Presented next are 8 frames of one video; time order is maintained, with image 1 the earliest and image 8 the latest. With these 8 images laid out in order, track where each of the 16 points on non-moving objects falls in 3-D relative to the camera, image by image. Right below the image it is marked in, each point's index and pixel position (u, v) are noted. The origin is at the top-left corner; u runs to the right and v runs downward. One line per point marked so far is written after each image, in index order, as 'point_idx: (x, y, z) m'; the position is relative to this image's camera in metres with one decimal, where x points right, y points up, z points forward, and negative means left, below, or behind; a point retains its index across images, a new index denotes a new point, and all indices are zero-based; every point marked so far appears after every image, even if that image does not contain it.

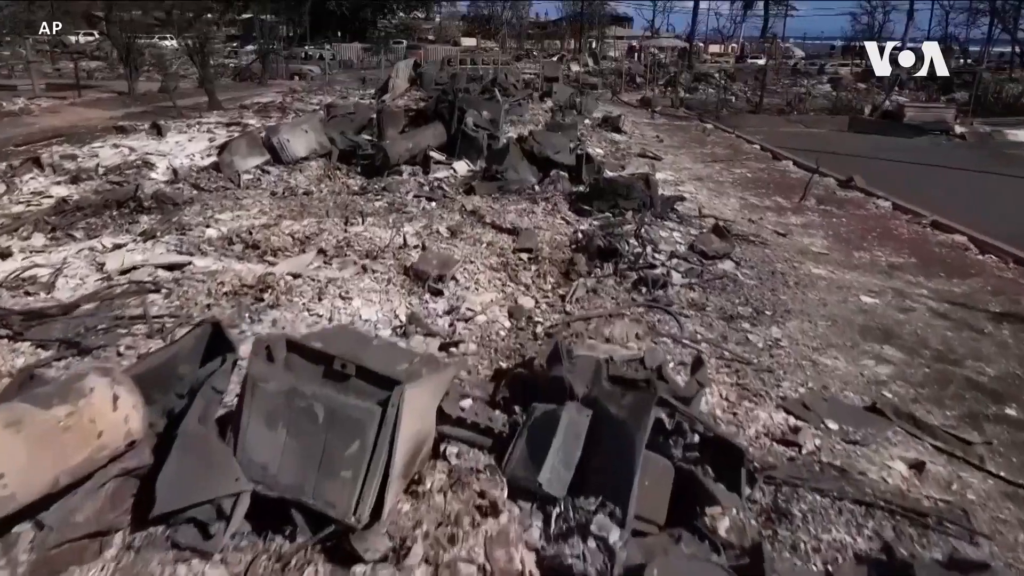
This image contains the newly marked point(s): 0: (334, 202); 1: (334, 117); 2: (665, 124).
0: (-1.9, +0.9, +6.9) m
1: (-2.4, +2.3, +8.9) m
2: (+3.8, +4.1, +16.7) m
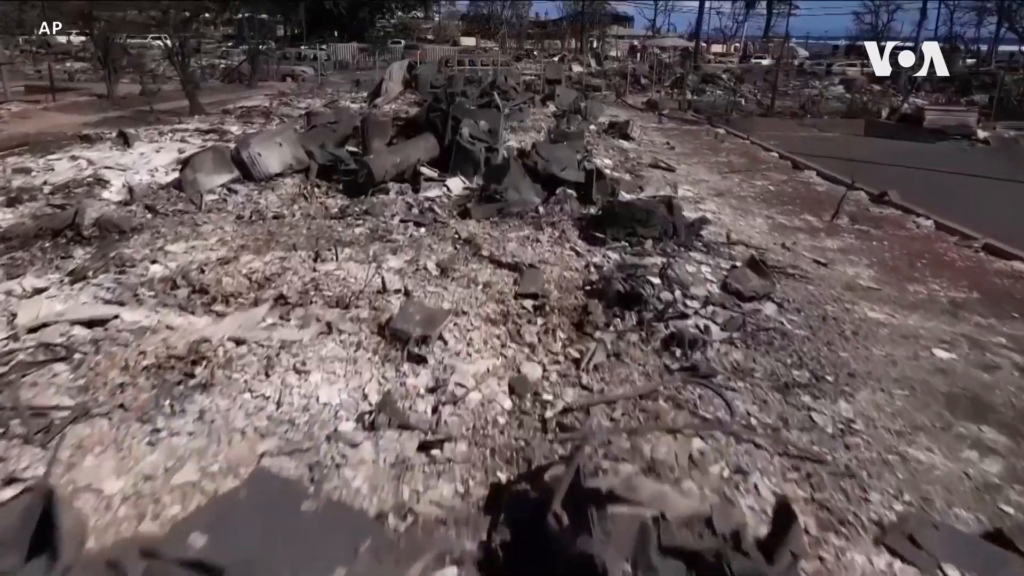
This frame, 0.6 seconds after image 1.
0: (-1.8, +0.5, +6.0) m
1: (-2.4, +1.9, +8.0) m
2: (+3.8, +3.8, +15.8) m
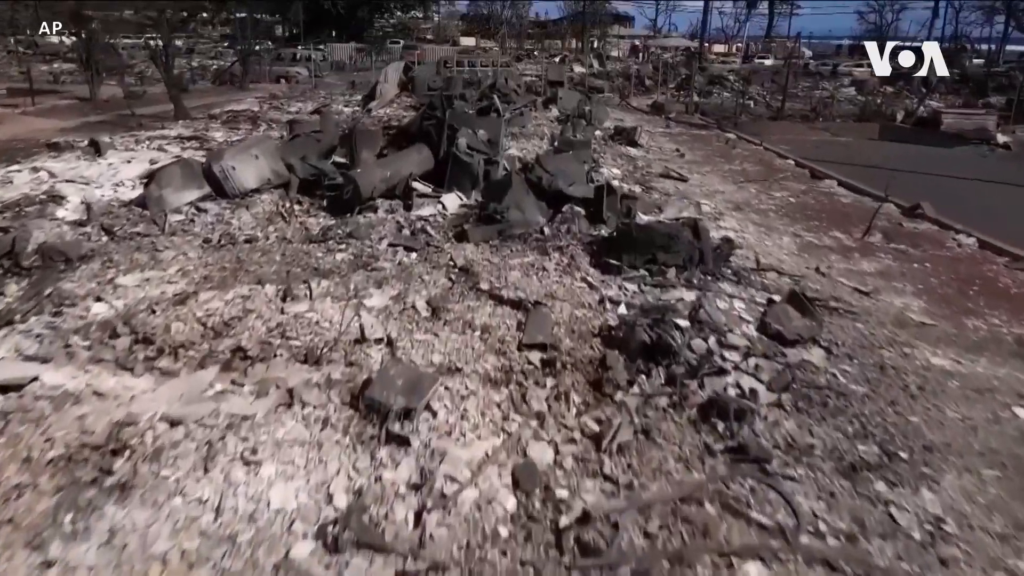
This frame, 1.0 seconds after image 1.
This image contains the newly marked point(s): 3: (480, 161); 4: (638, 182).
0: (-1.8, +0.3, +5.3) m
1: (-2.4, +1.7, +7.3) m
2: (+3.9, +3.5, +15.1) m
3: (-0.3, +1.3, +6.7) m
4: (+1.7, +1.4, +8.9) m
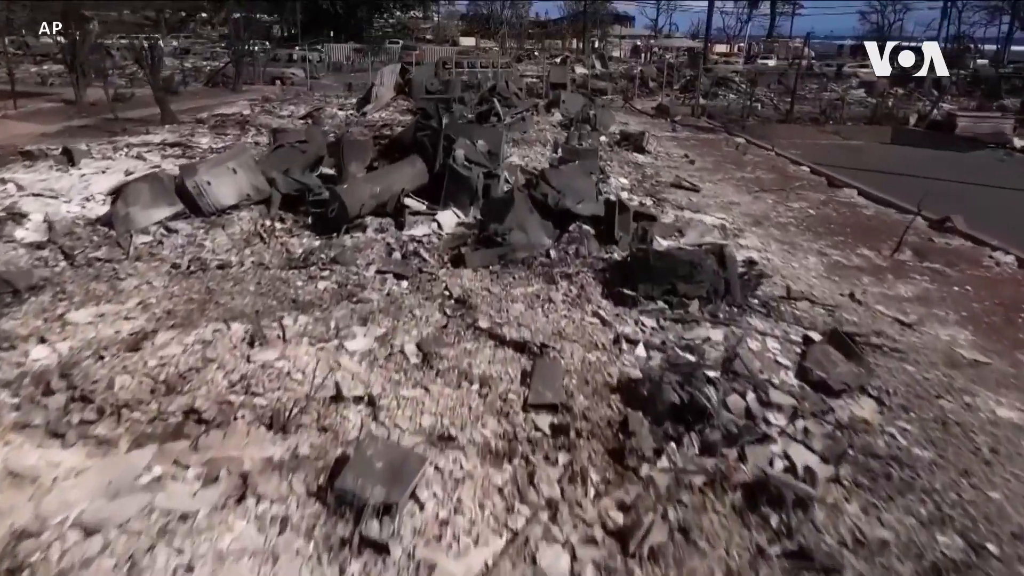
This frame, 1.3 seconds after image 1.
0: (-1.8, 0.0, +4.8) m
1: (-2.3, +1.4, +6.7) m
2: (+3.9, +3.3, +14.5) m
3: (-0.3, +1.0, +6.1) m
4: (+1.7, +1.2, +8.3) m
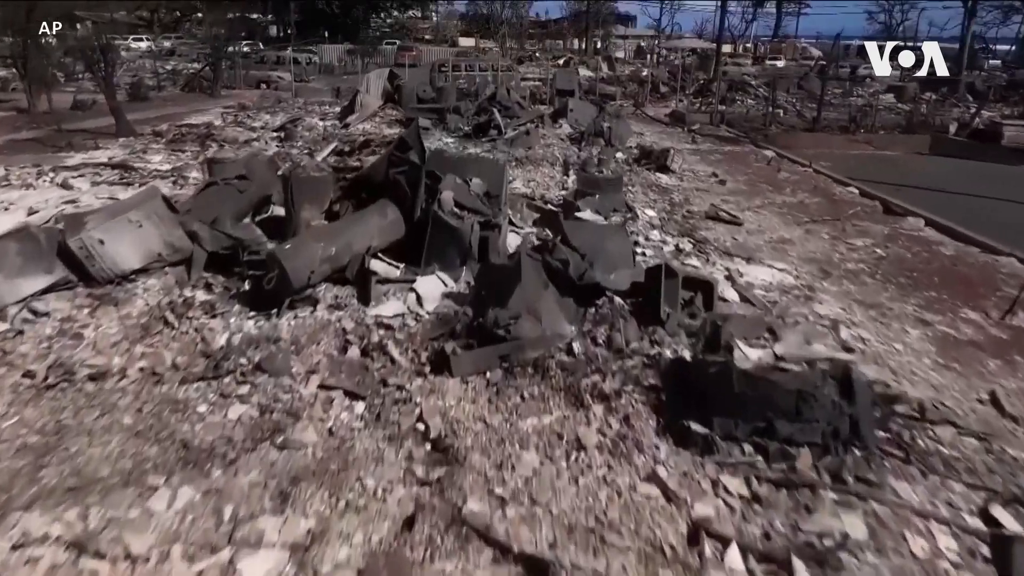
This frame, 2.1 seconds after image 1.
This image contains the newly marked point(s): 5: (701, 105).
0: (-1.8, -0.6, +3.2) m
1: (-2.3, +0.8, +5.2) m
2: (+3.9, +2.7, +13.0) m
3: (-0.3, +0.4, +4.6) m
4: (+1.8, +0.5, +6.7) m
5: (+5.4, +5.3, +19.3) m
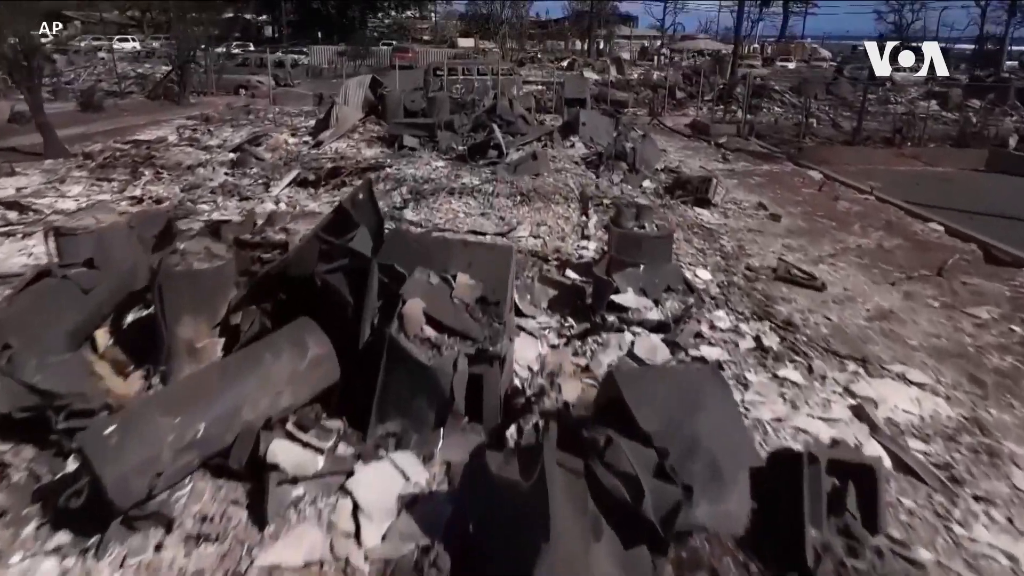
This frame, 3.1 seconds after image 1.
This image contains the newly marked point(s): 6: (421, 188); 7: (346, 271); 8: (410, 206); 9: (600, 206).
0: (-1.7, -1.3, +1.3) m
1: (-2.3, +0.1, +3.3) m
2: (+4.0, +1.9, +11.1) m
3: (-0.2, -0.3, +2.7) m
4: (+1.8, -0.2, +4.8) m
5: (+5.5, +4.6, +17.4) m
6: (-1.0, +1.1, +7.6) m
7: (-0.7, +0.1, +2.9) m
8: (-1.0, +0.9, +6.9) m
9: (+1.0, +1.0, +7.3) m
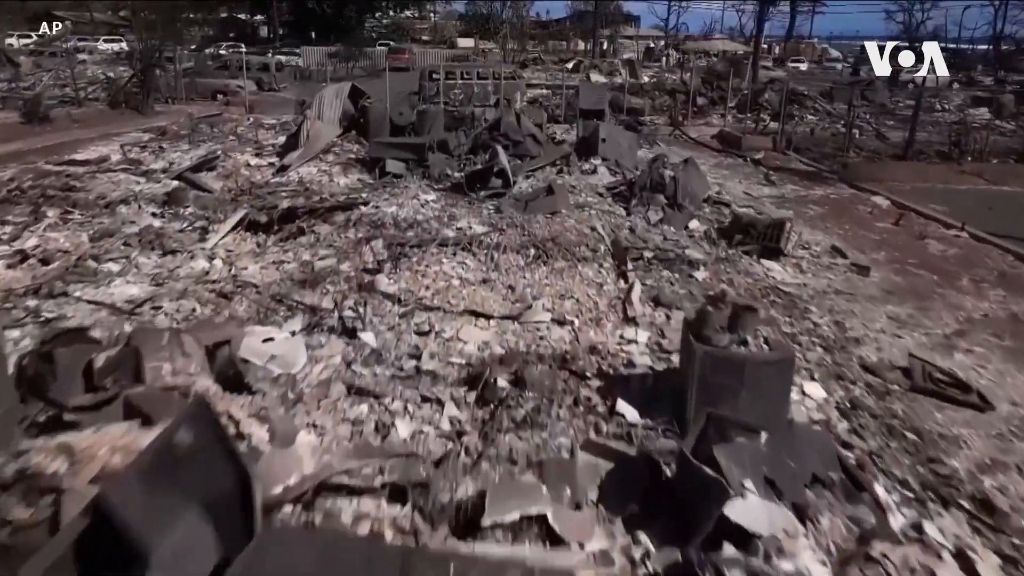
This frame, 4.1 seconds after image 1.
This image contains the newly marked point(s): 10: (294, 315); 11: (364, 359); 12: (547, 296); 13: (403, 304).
0: (-1.6, -2.0, -0.6) m
1: (-2.2, -0.6, +1.4) m
2: (+4.1, +1.2, +9.2) m
3: (-0.1, -1.0, +0.8) m
4: (+1.9, -0.9, +3.0) m
5: (+5.6, +3.9, +15.5) m
6: (-0.9, +0.4, +5.7) m
7: (-0.6, -0.6, +1.1) m
8: (-0.9, +0.2, +5.1) m
9: (+1.1, +0.3, +5.5) m
10: (-1.4, -0.2, +4.2) m
11: (-0.8, -0.4, +3.7) m
12: (+0.2, 0.0, +4.6) m
13: (-0.7, -0.1, +4.5) m
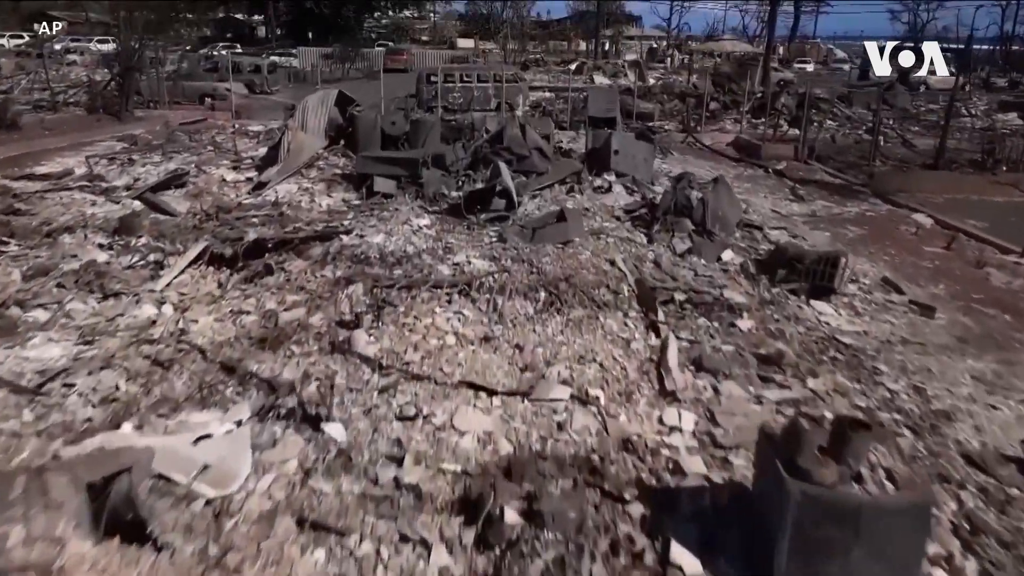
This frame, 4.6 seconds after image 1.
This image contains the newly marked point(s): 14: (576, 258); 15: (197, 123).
0: (-1.6, -2.3, -1.4) m
1: (-2.1, -0.9, +0.5) m
2: (+4.1, +0.9, +8.3) m
3: (-0.1, -1.3, -0.1) m
4: (+2.0, -1.2, +2.1) m
5: (+5.6, +3.5, +14.6) m
6: (-0.9, +0.1, +4.8) m
7: (-0.6, -1.0, +0.2) m
8: (-0.9, -0.2, +4.2) m
9: (+1.1, -0.1, +4.6) m
10: (-1.3, -0.5, +3.4) m
11: (-0.8, -0.7, +2.8) m
12: (+0.3, -0.4, +3.7) m
13: (-0.7, -0.5, +3.6) m
14: (+0.5, +0.2, +5.3) m
15: (-6.2, +3.3, +13.2) m
